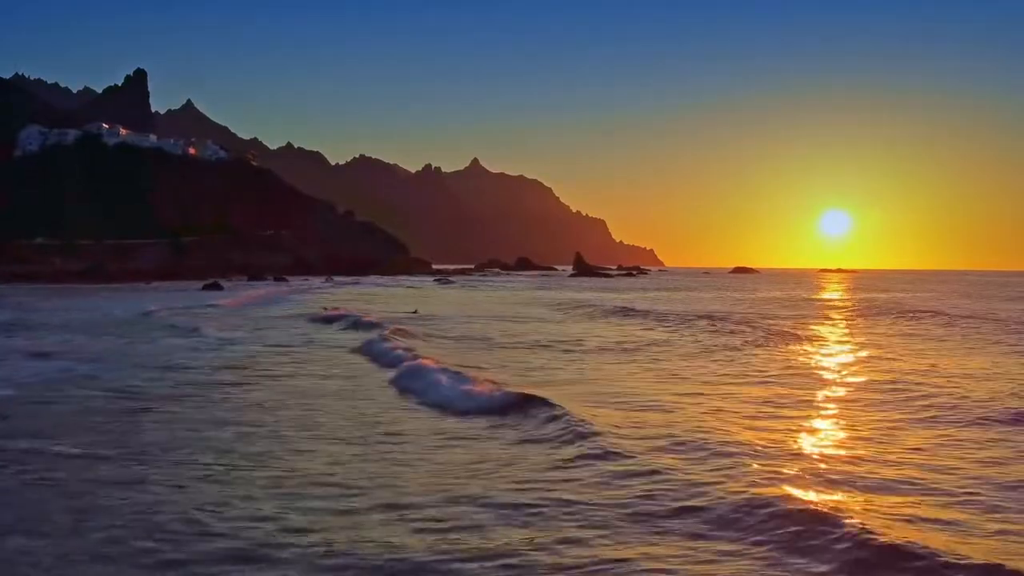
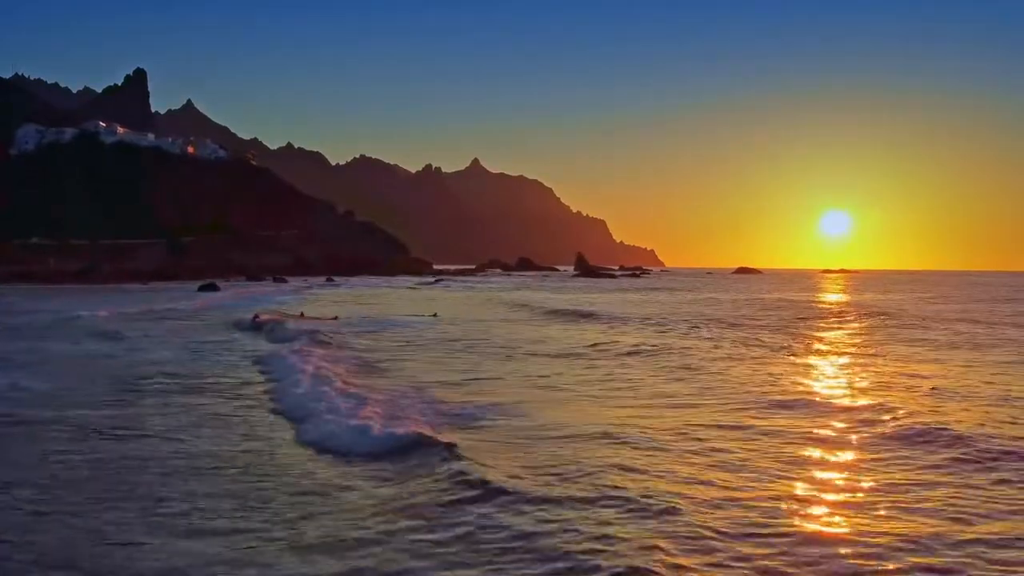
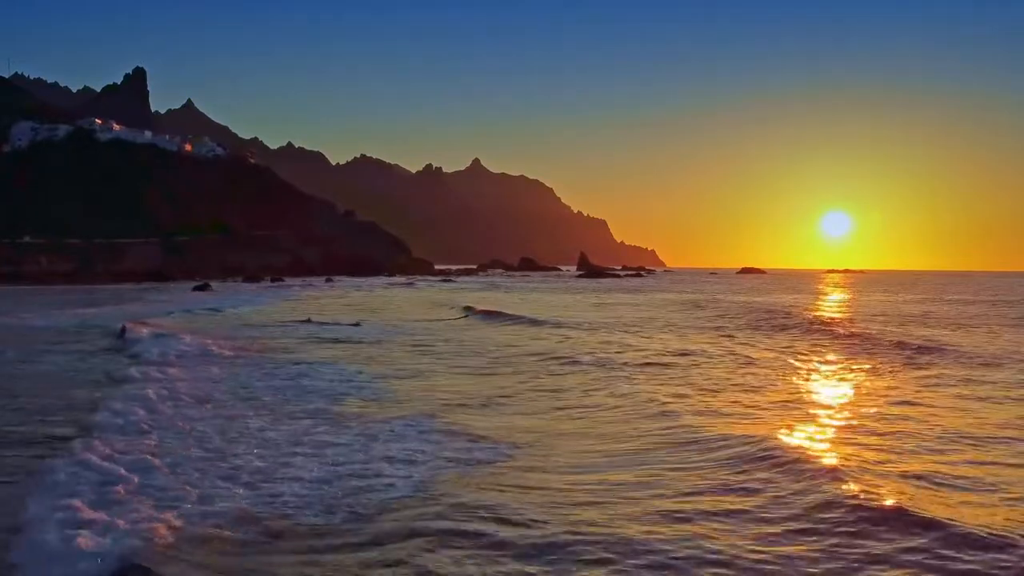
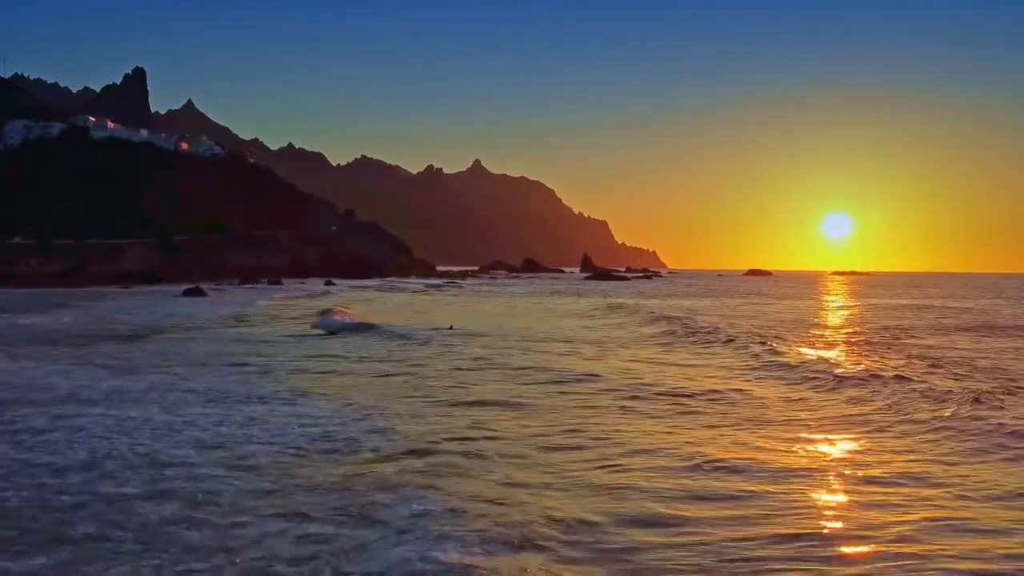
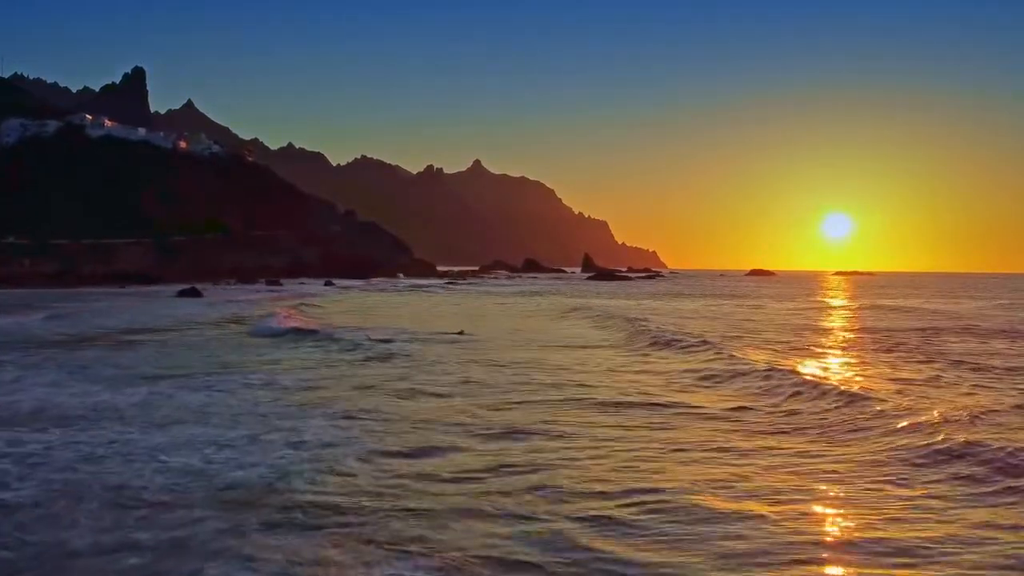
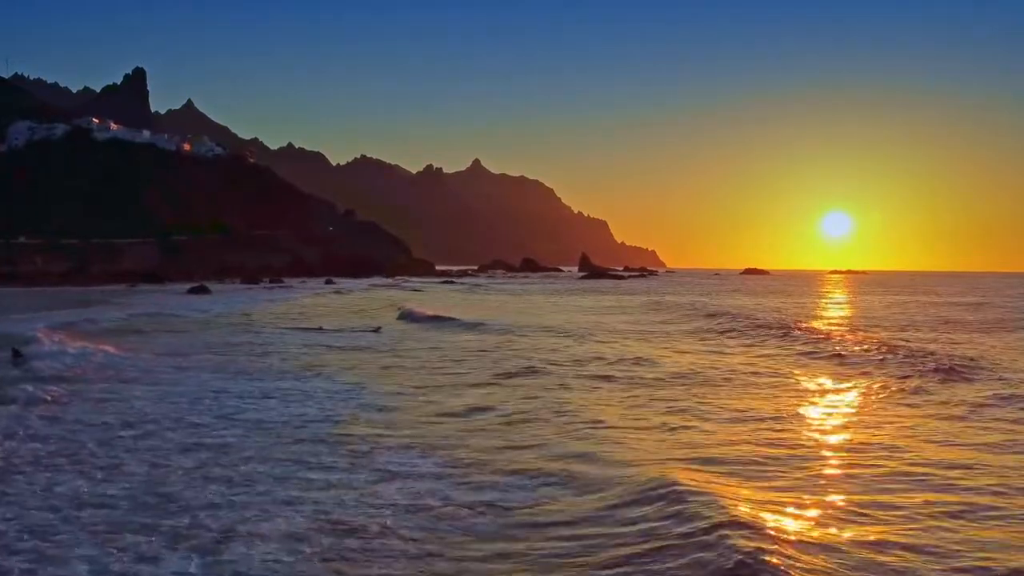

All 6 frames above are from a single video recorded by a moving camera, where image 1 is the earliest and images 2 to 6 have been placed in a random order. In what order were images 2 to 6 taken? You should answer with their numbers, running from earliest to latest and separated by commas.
2, 3, 6, 4, 5
